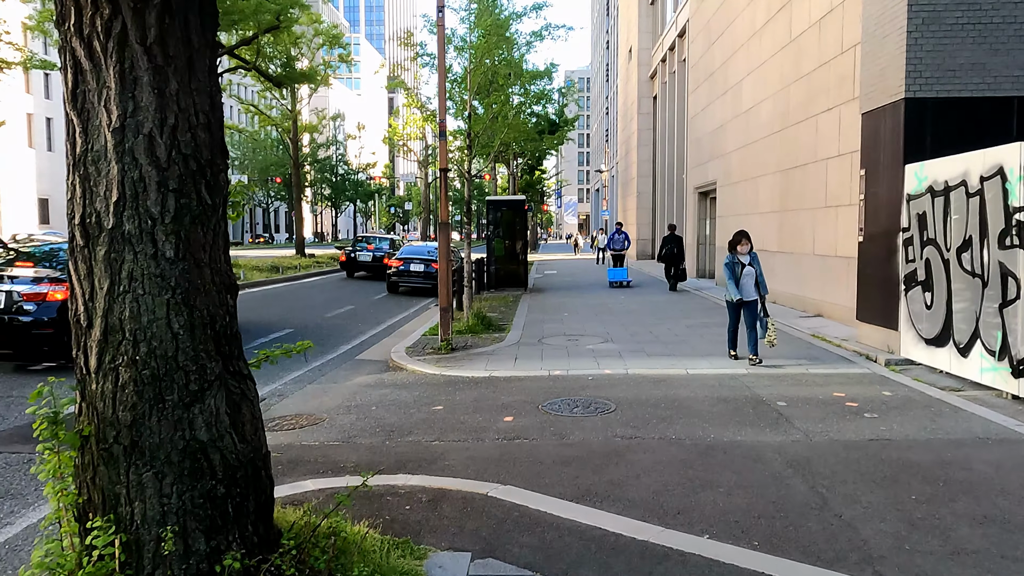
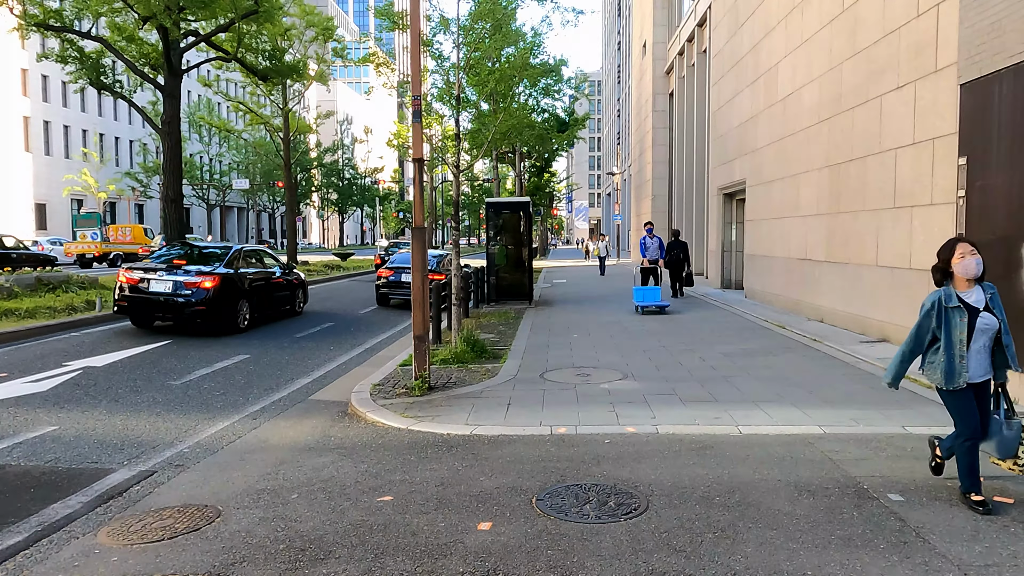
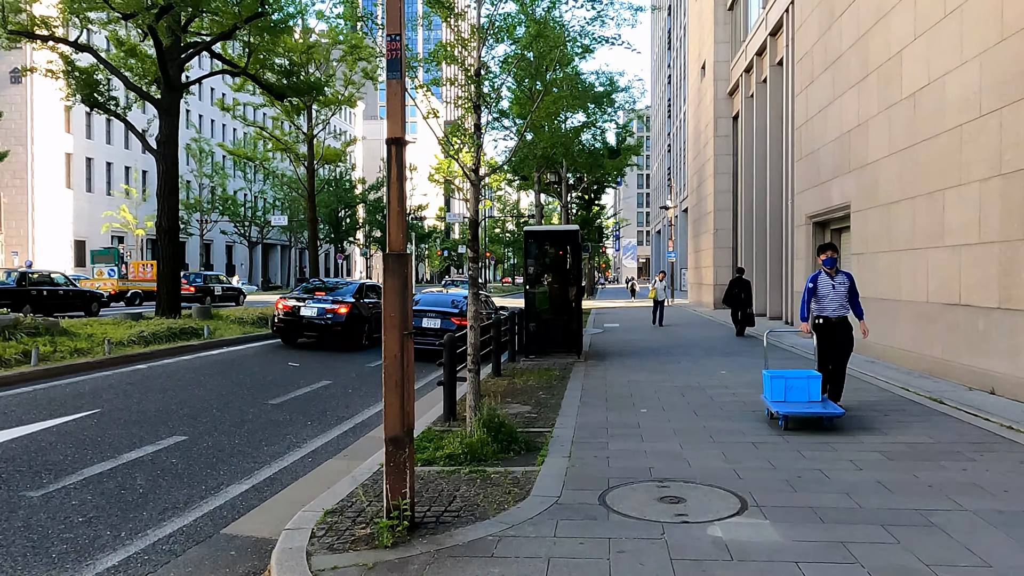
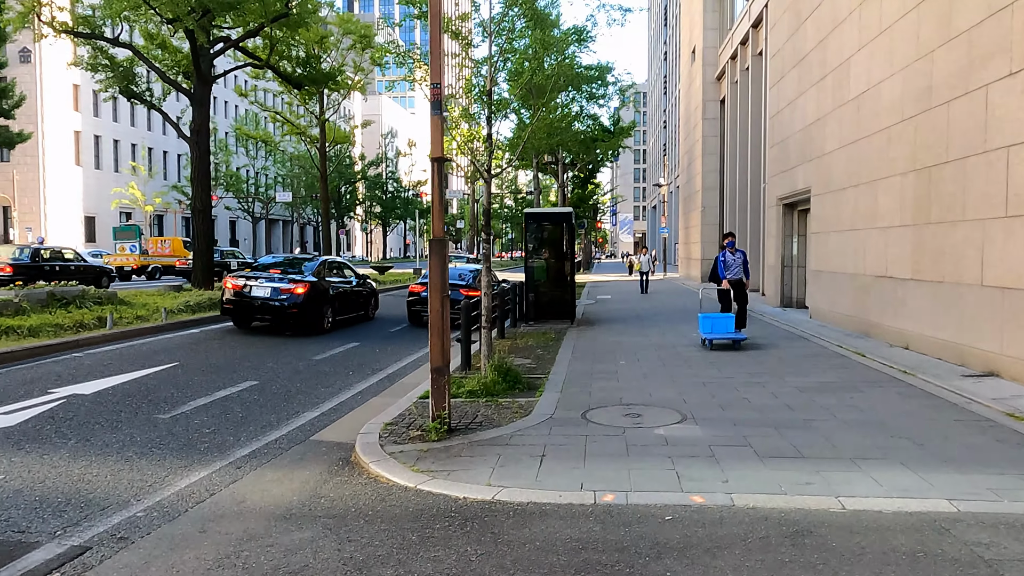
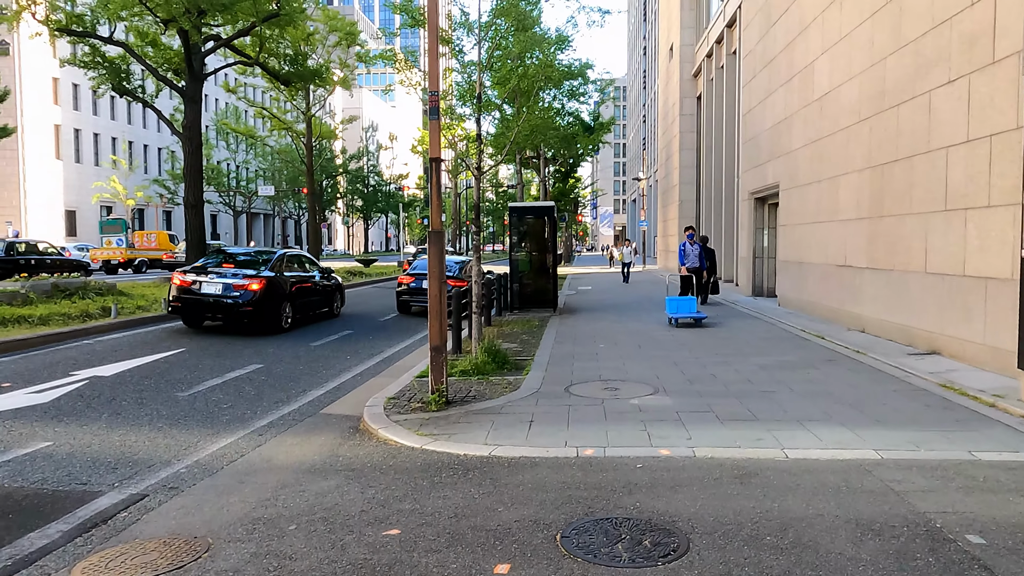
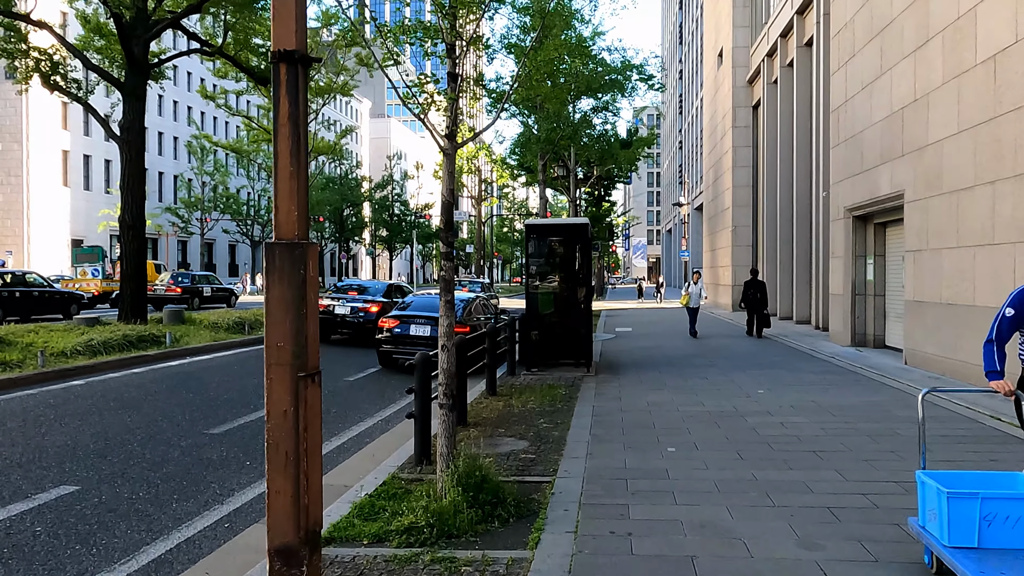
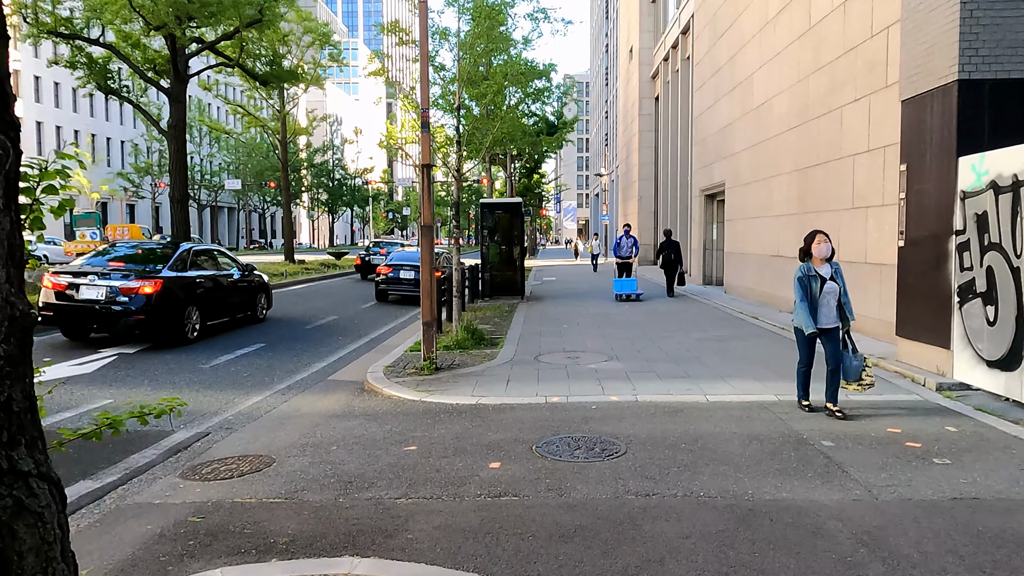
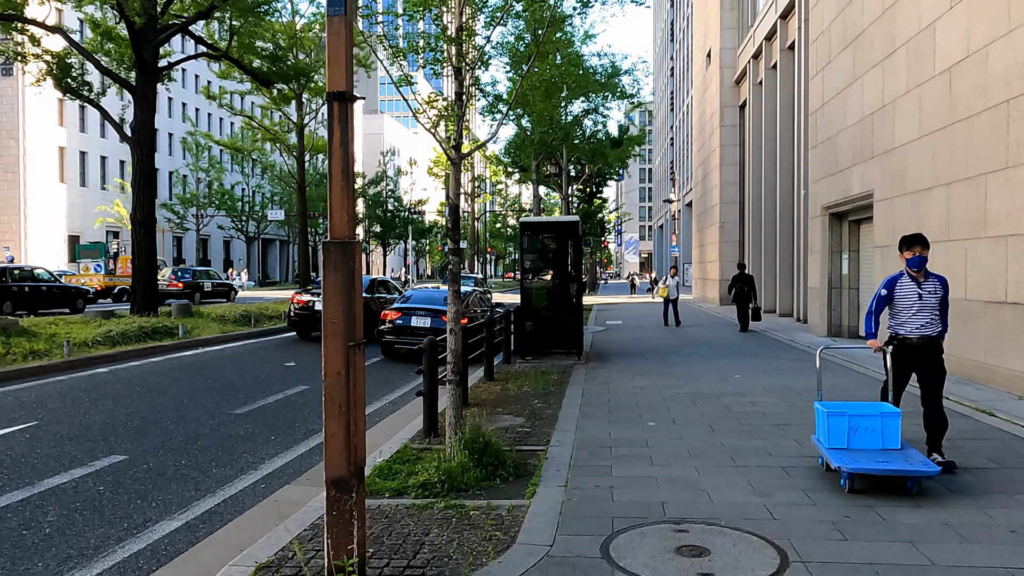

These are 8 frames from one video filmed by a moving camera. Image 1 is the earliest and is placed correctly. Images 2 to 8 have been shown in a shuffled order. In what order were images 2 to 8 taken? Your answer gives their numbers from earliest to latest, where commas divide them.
7, 2, 5, 4, 3, 8, 6
